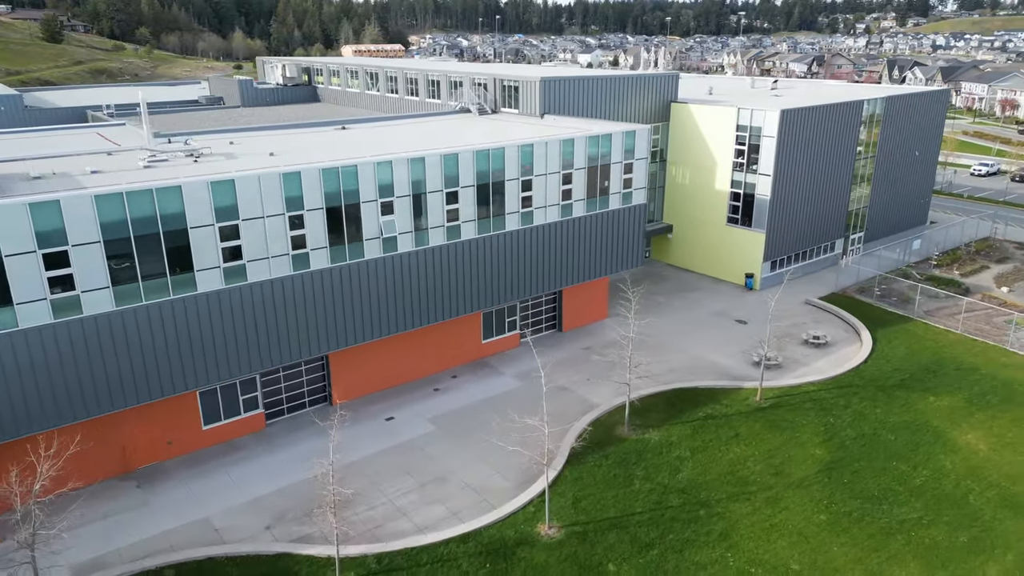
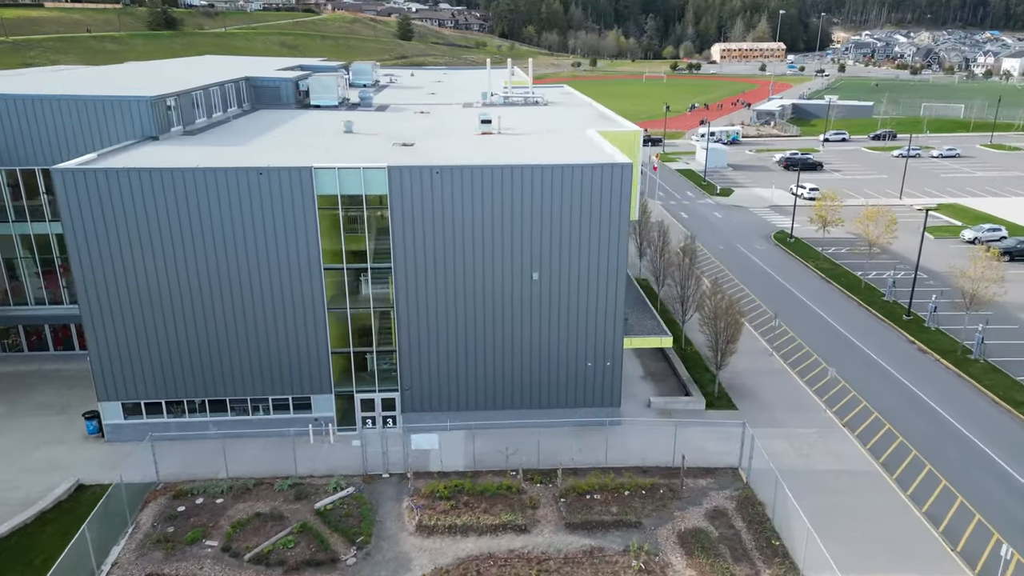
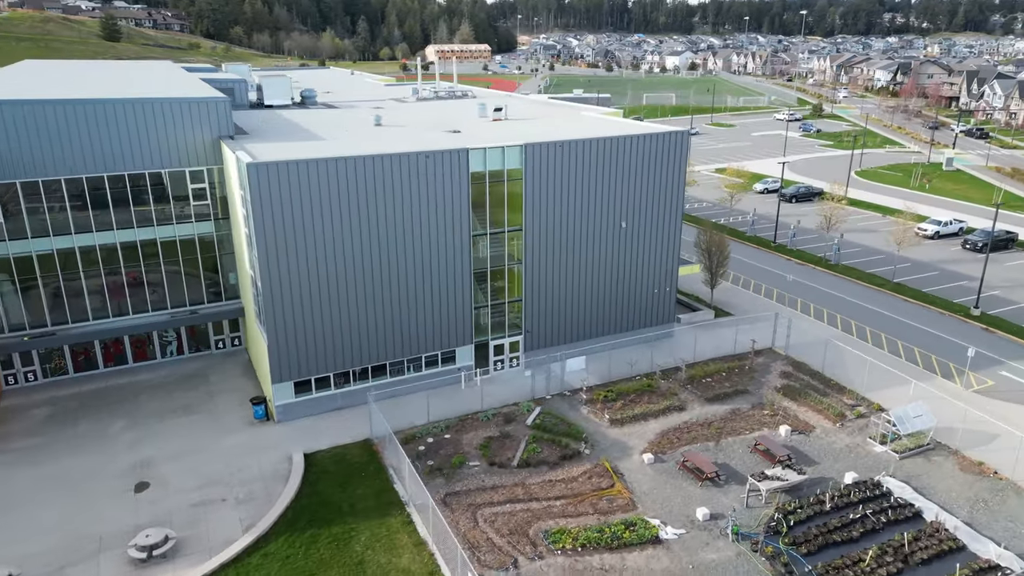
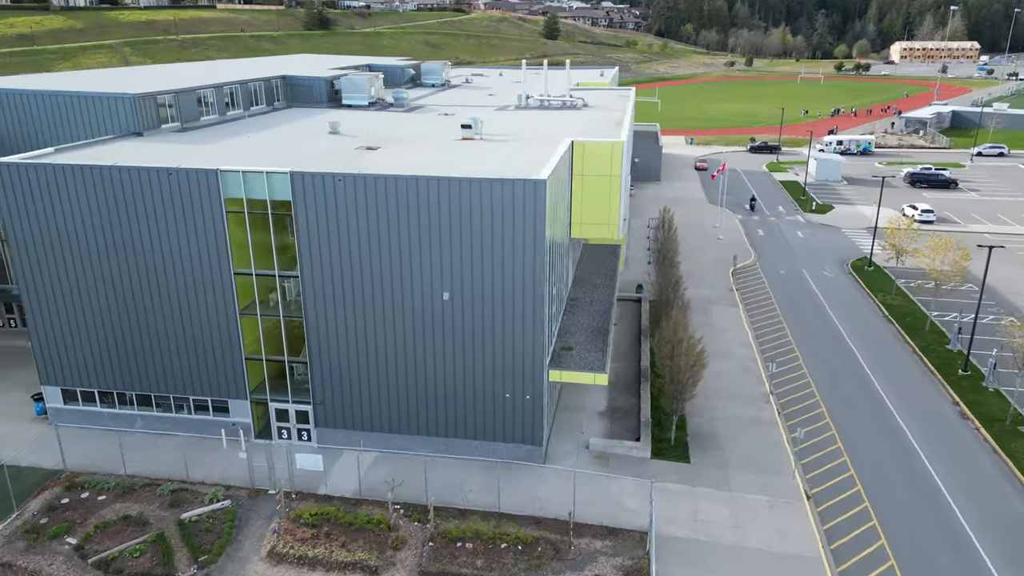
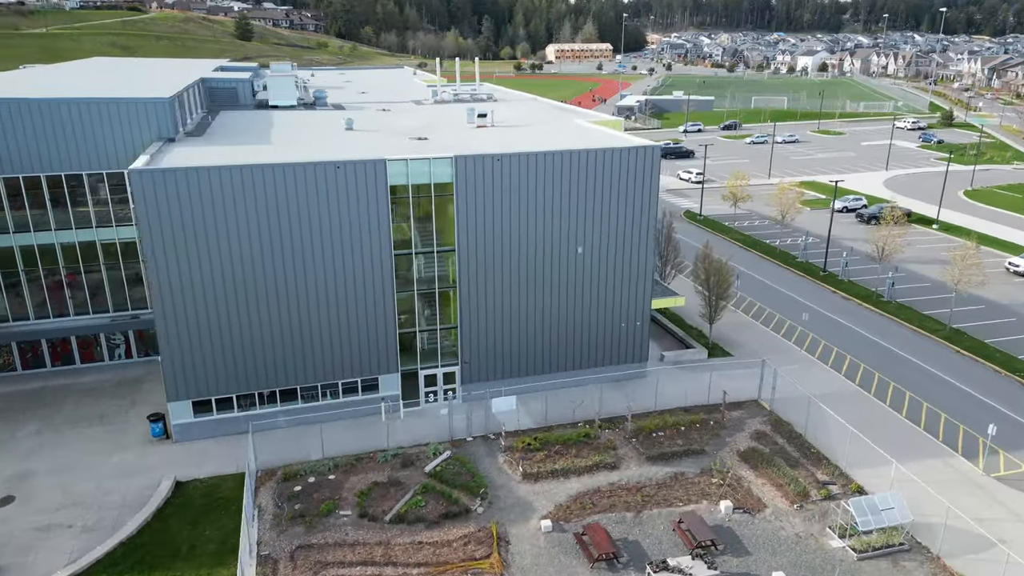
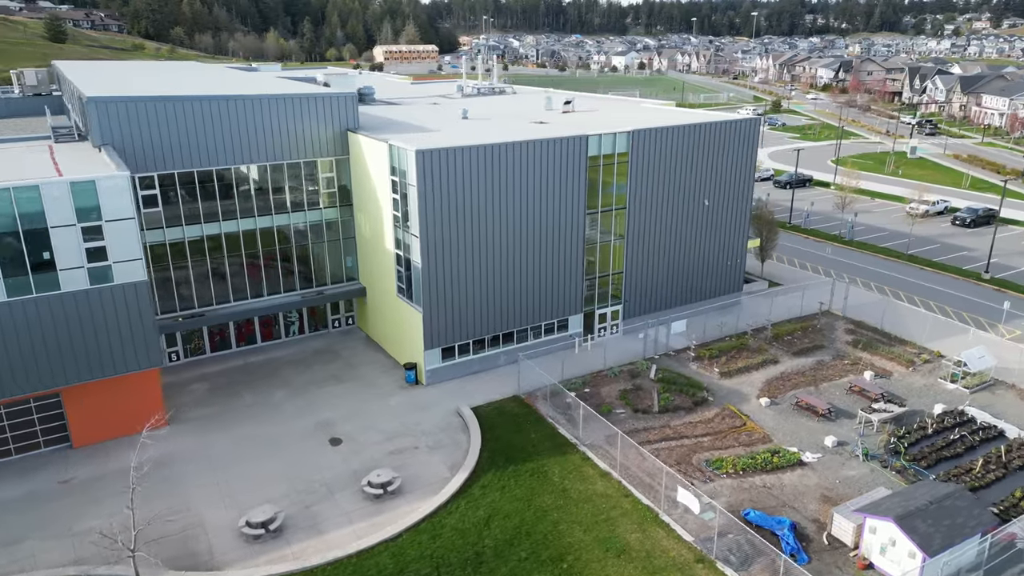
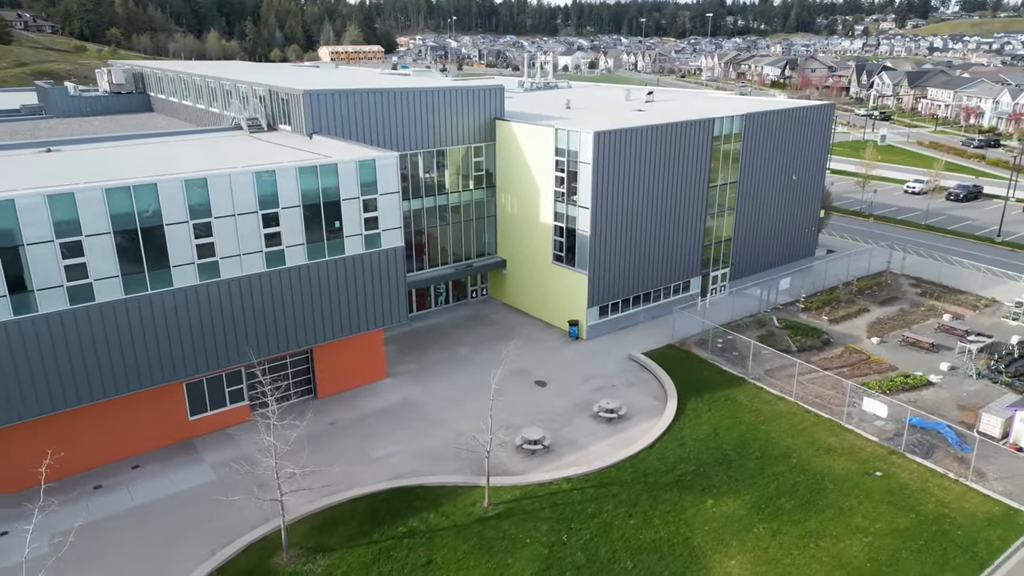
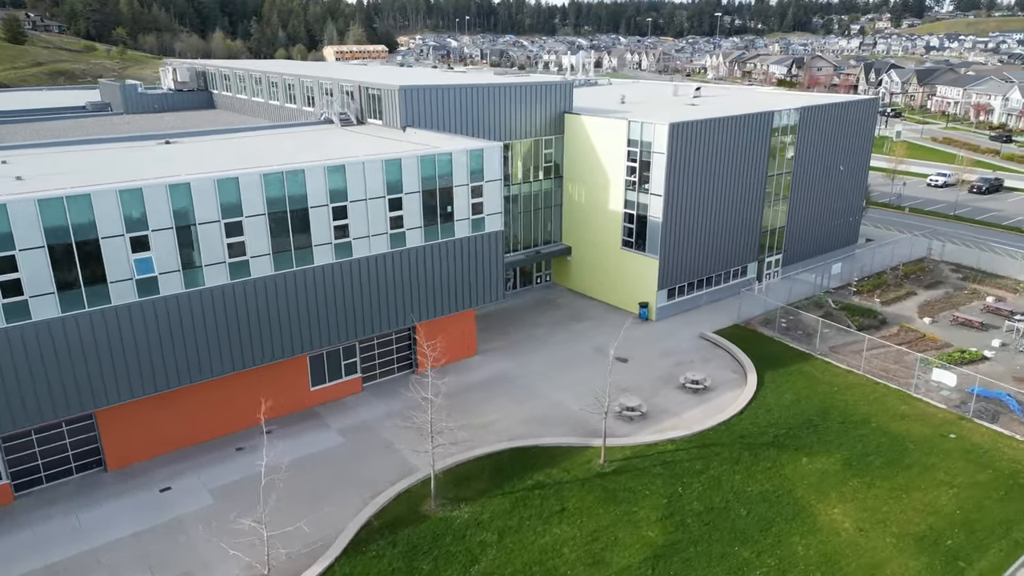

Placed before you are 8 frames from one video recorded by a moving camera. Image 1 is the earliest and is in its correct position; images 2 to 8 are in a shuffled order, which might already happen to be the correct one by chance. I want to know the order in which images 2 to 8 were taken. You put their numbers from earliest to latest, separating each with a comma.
8, 7, 6, 3, 5, 2, 4
